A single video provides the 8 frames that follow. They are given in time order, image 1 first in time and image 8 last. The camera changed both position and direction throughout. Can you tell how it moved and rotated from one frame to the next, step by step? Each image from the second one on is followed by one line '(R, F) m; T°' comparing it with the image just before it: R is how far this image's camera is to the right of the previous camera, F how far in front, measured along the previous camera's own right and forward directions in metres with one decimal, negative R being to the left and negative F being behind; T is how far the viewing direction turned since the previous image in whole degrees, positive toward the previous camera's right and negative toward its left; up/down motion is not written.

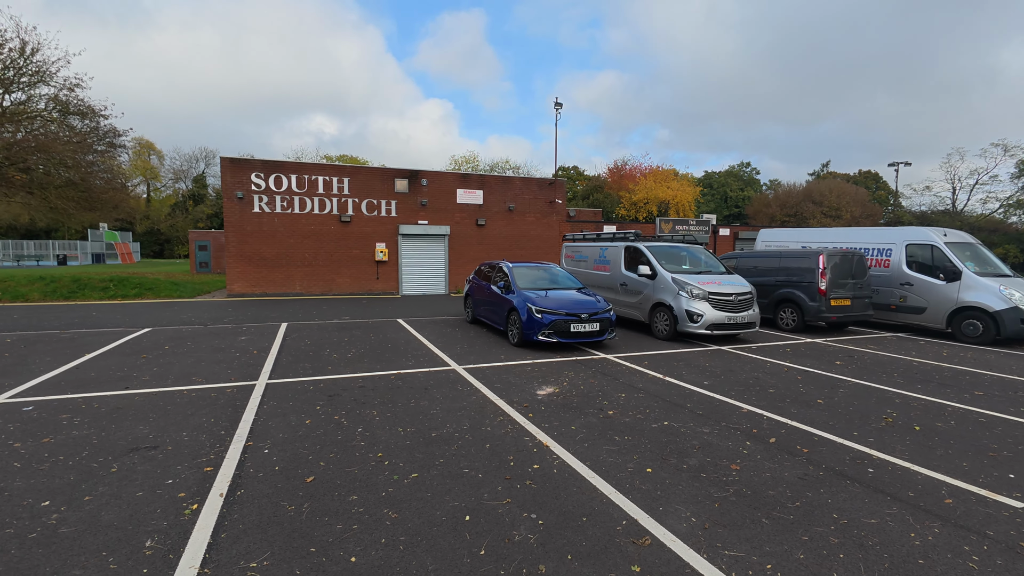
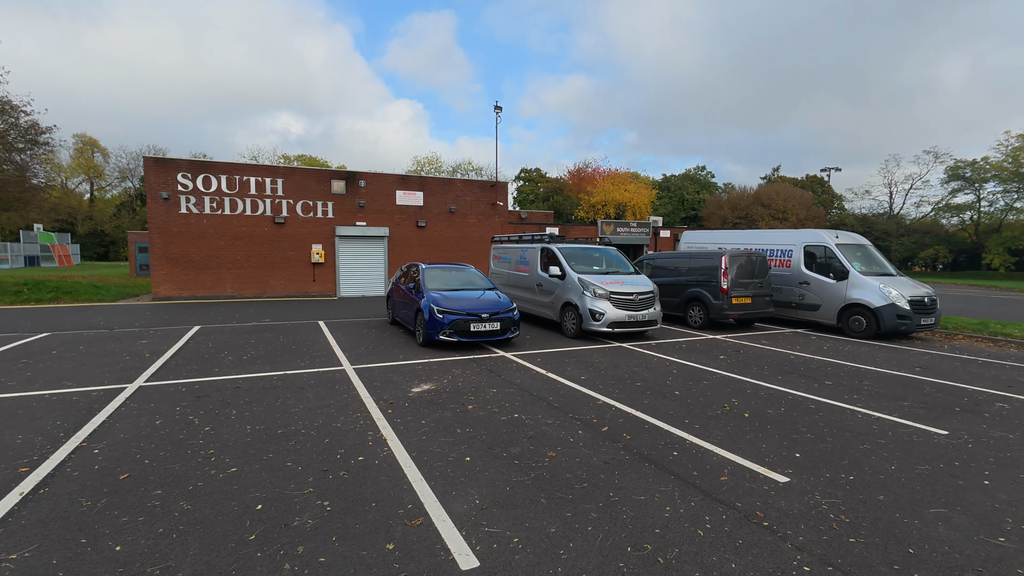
(+1.2, -0.2) m; +3°
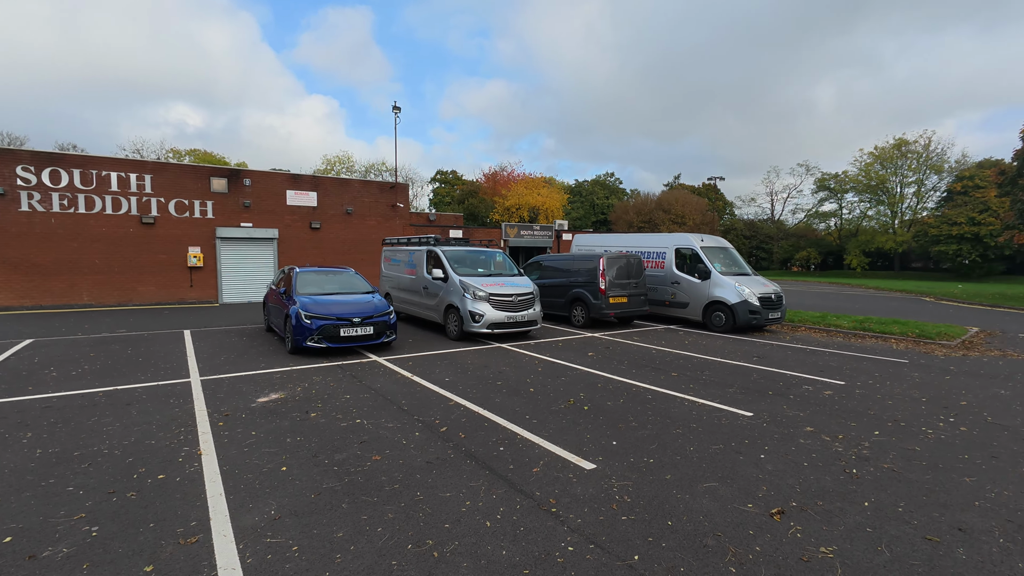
(+0.8, -0.1) m; +9°
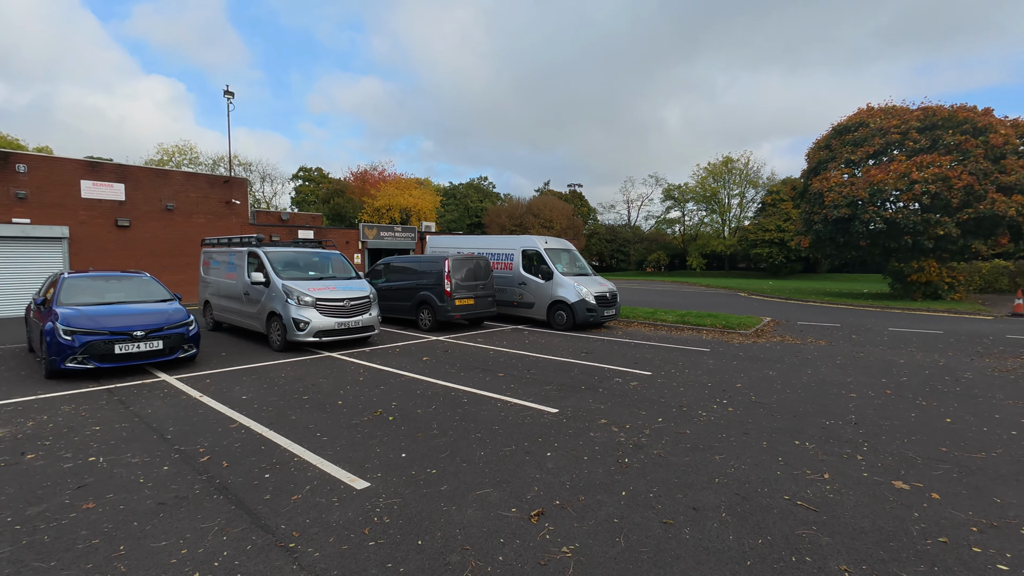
(+0.9, +0.2) m; +14°
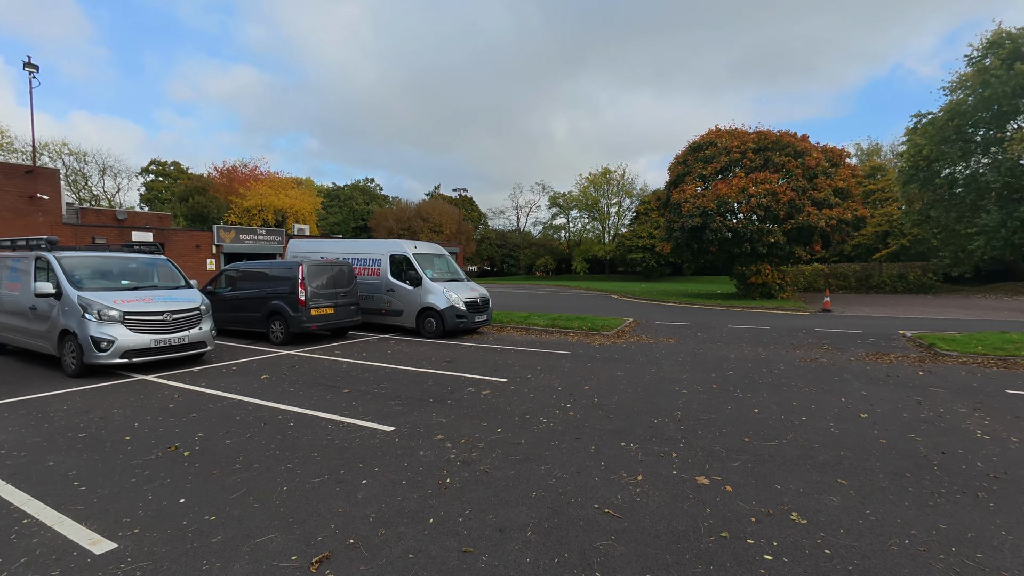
(+0.7, +0.2) m; +12°
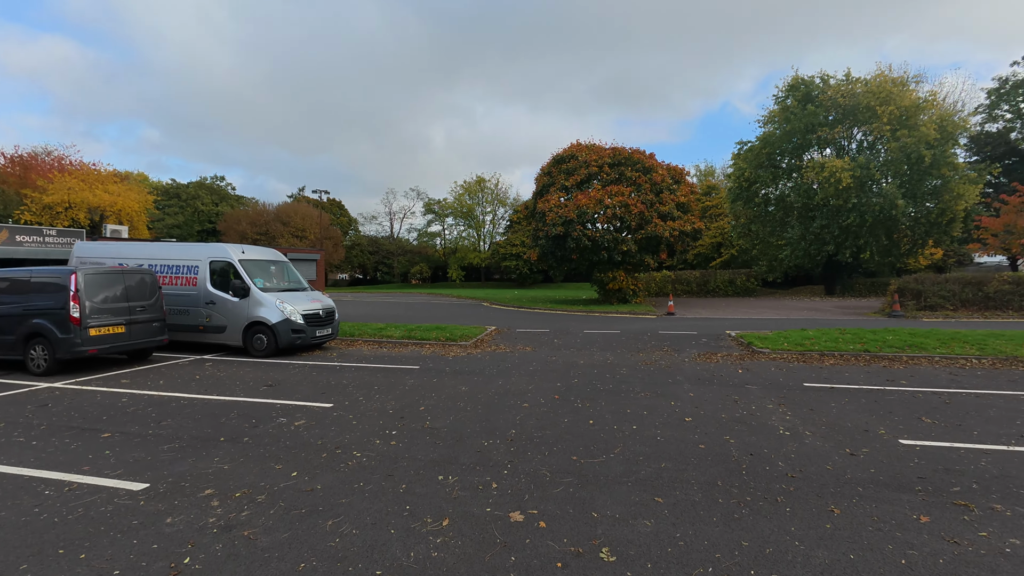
(+0.7, +0.5) m; +14°
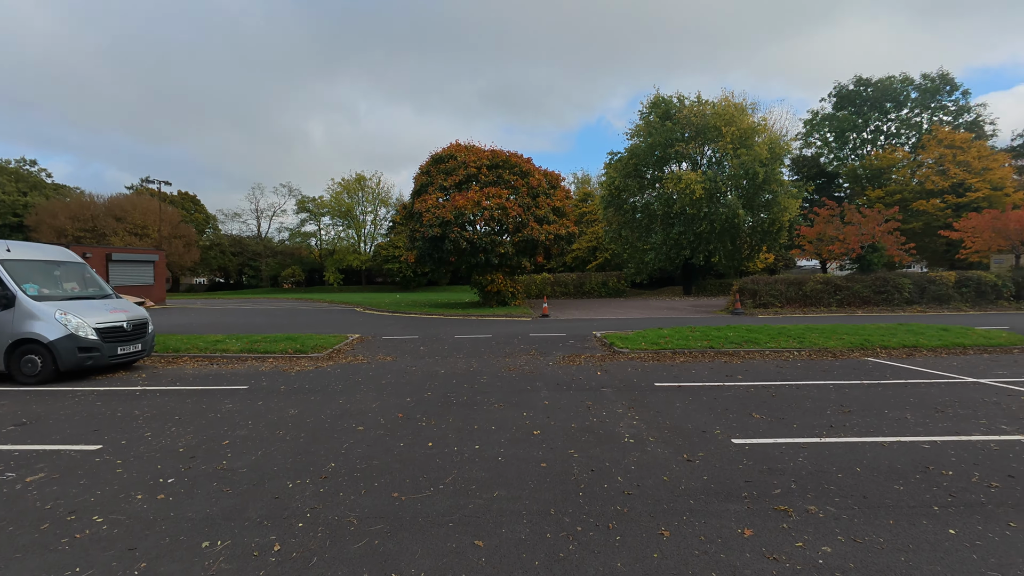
(+0.6, +0.6) m; +13°
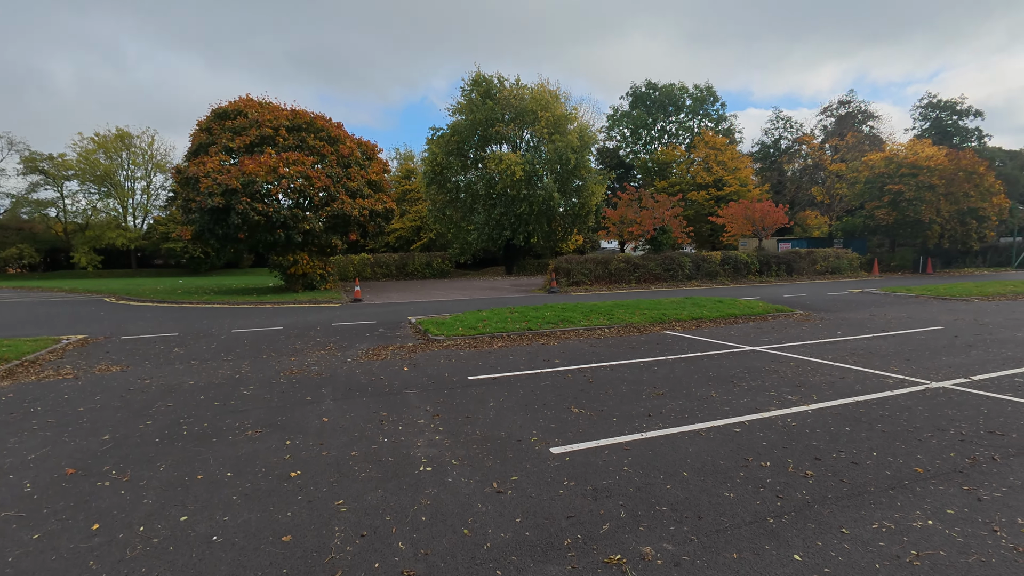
(+0.6, +1.3) m; +20°
